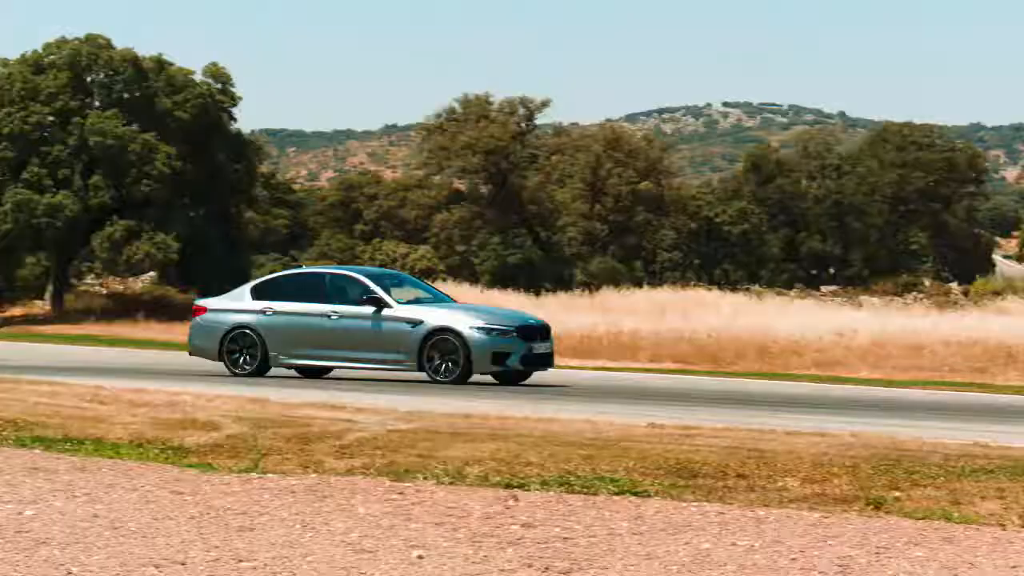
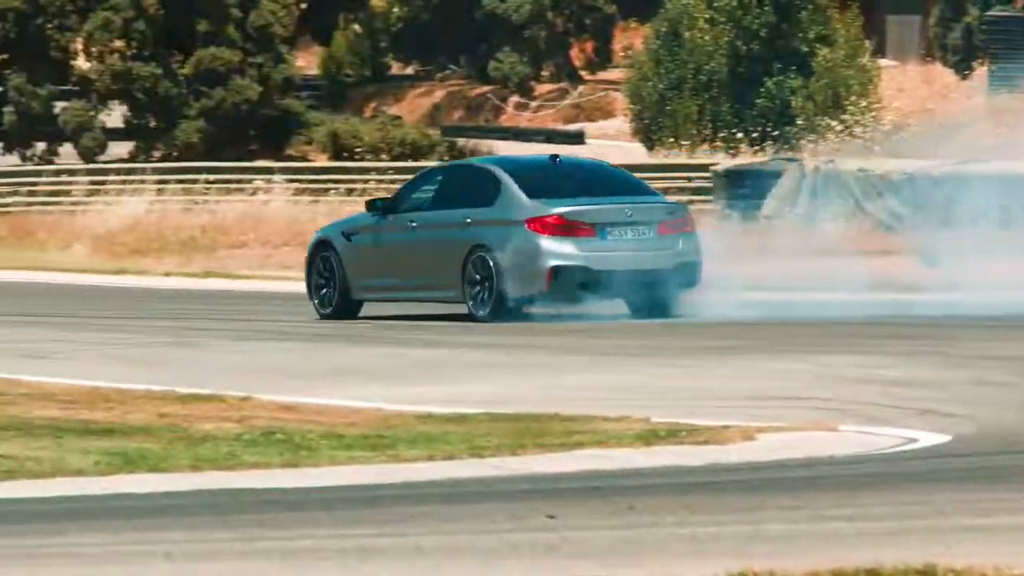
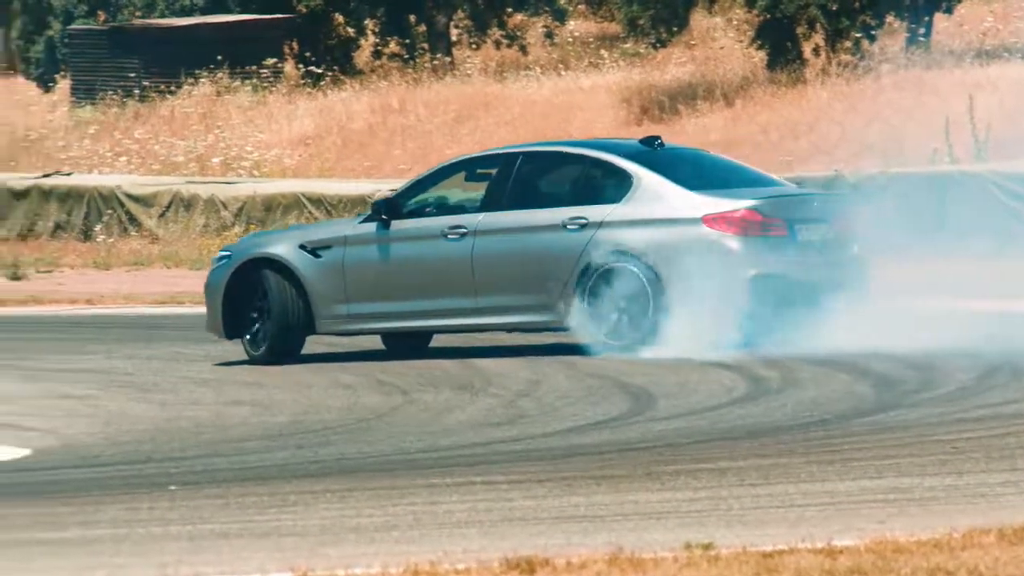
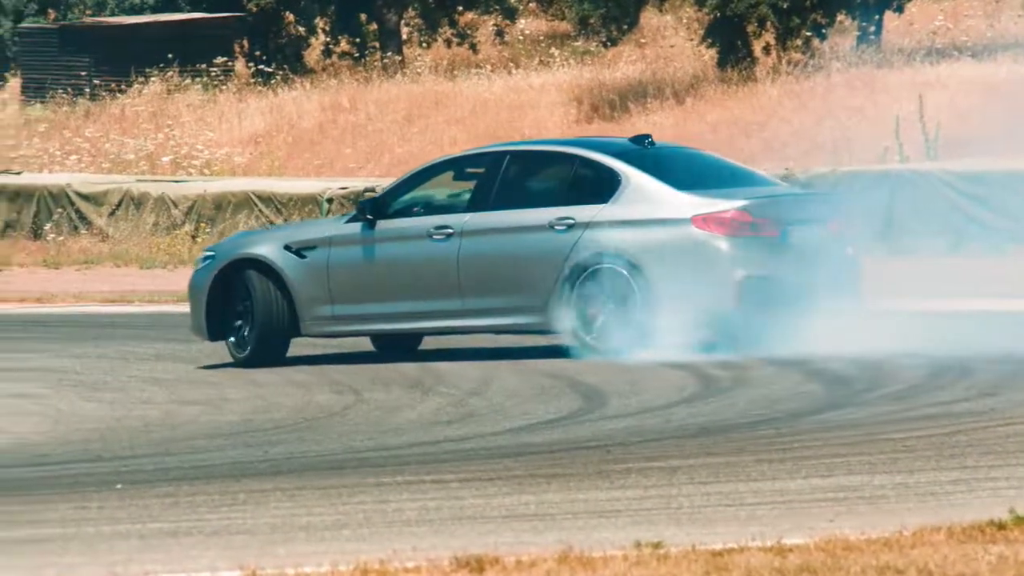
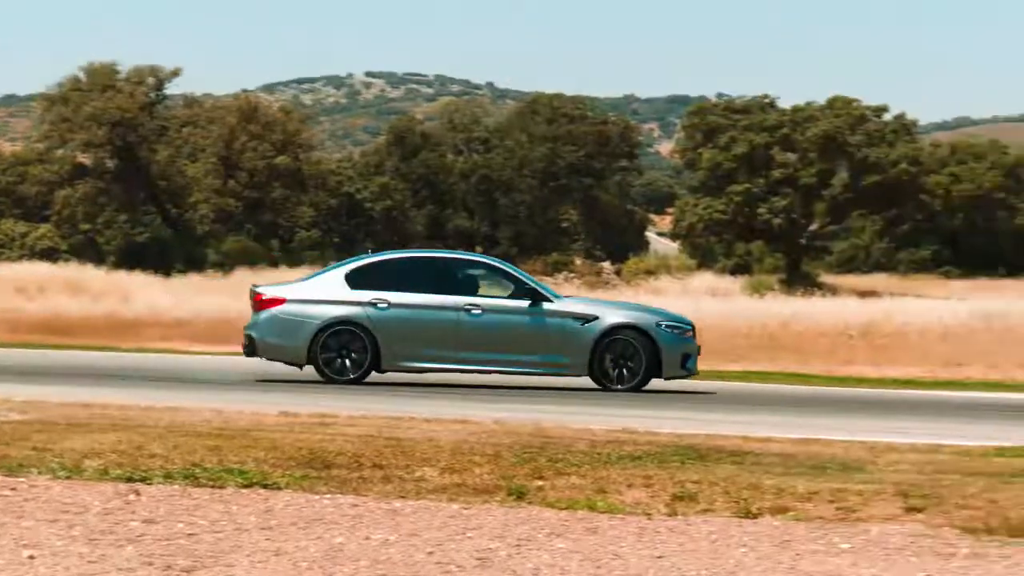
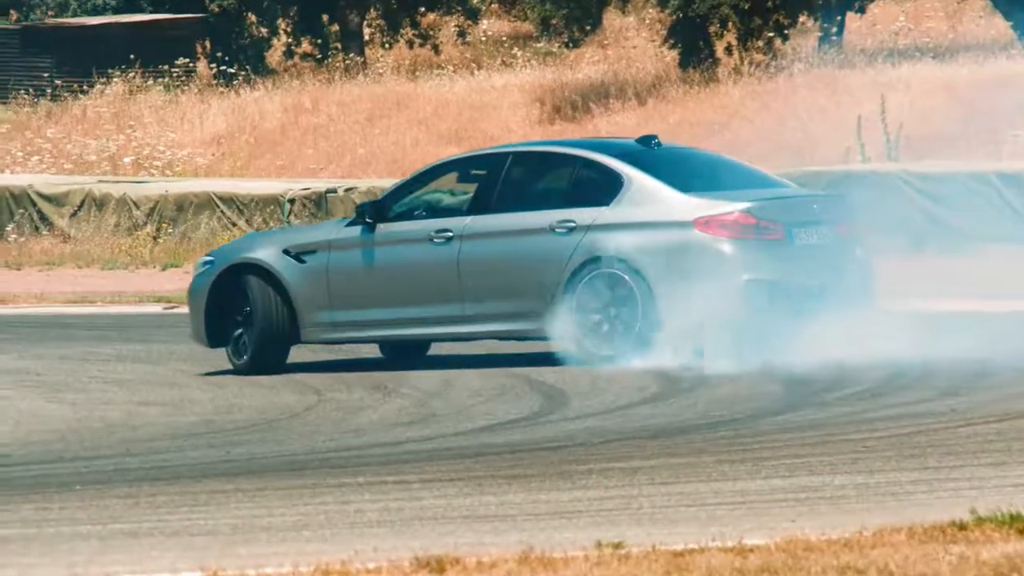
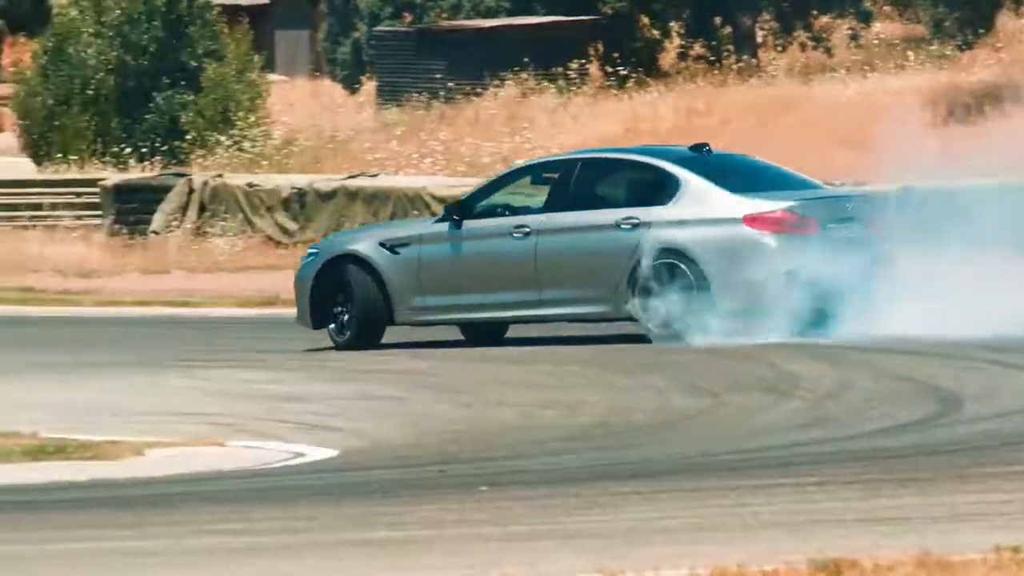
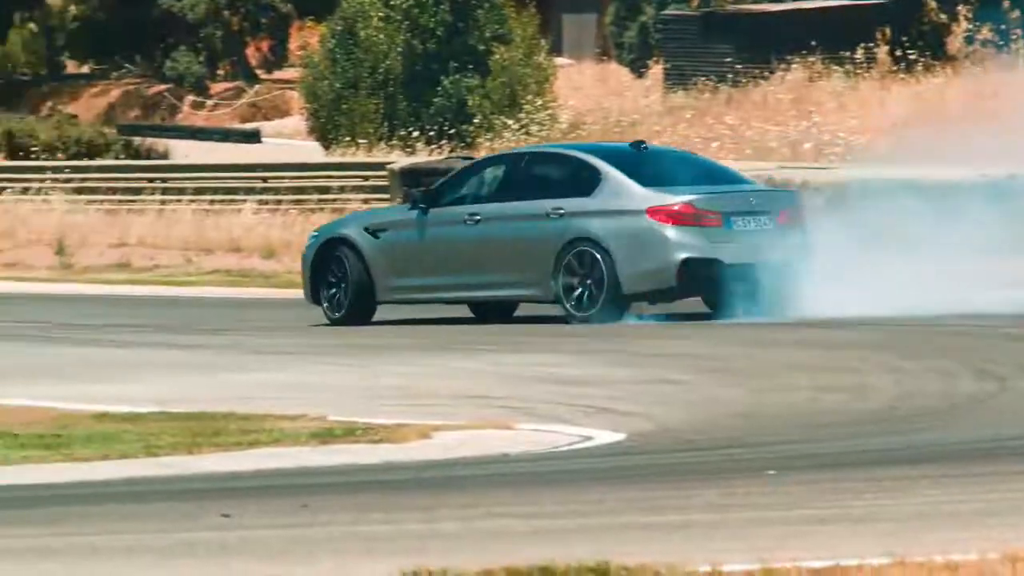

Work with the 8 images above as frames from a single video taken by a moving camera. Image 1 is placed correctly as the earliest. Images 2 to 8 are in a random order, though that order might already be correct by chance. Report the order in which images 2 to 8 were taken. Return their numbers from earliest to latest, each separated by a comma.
5, 6, 4, 3, 7, 8, 2
